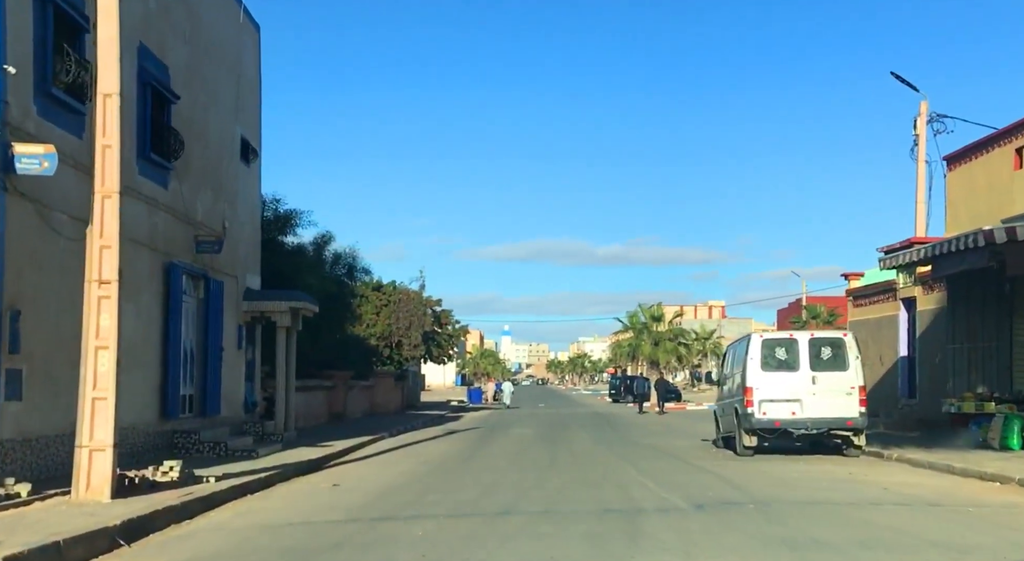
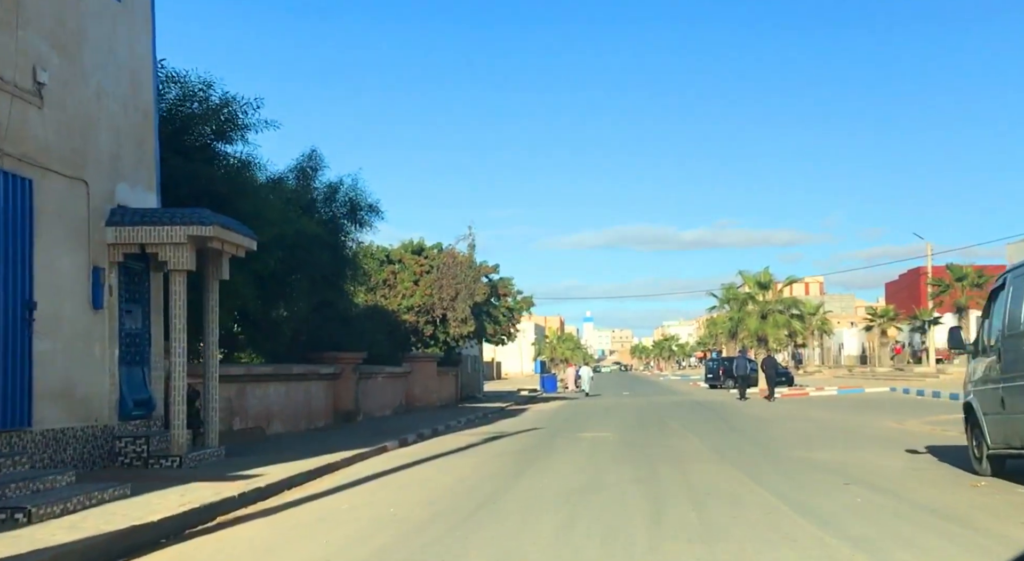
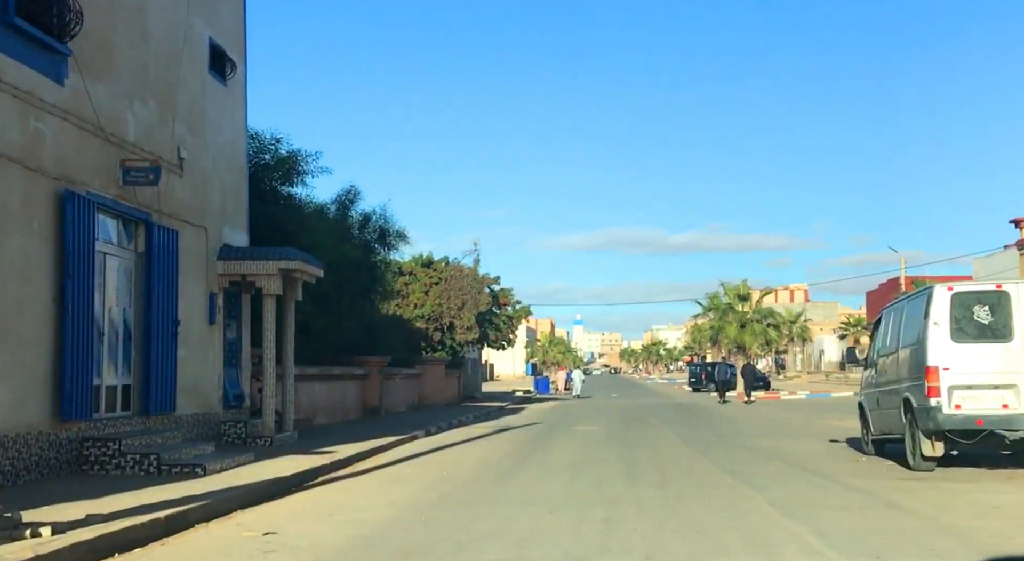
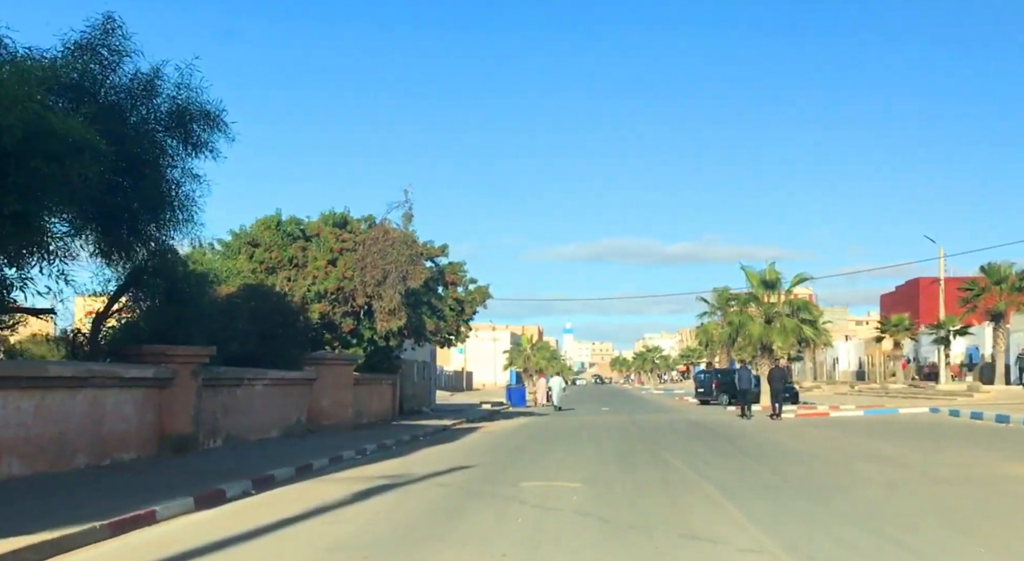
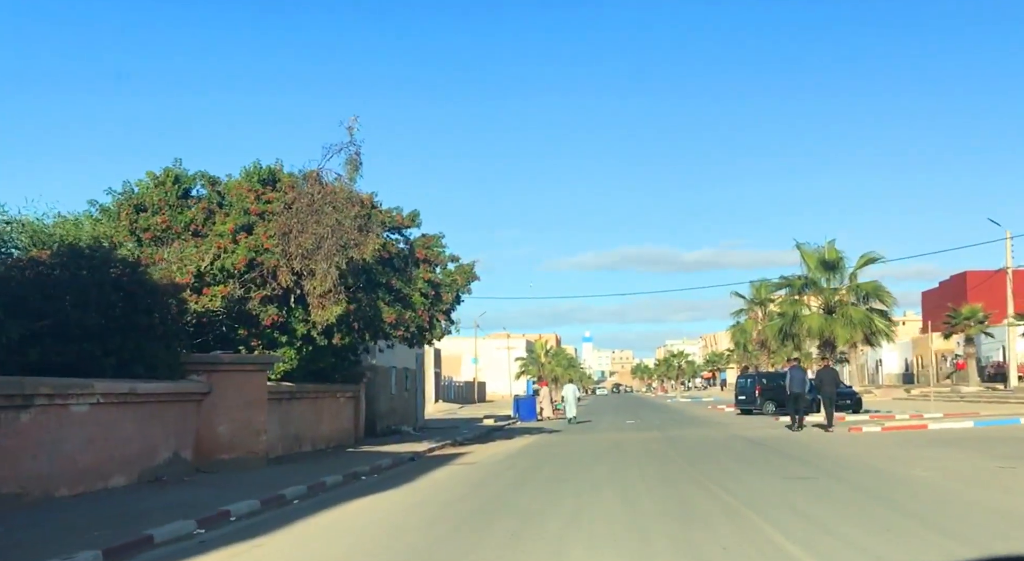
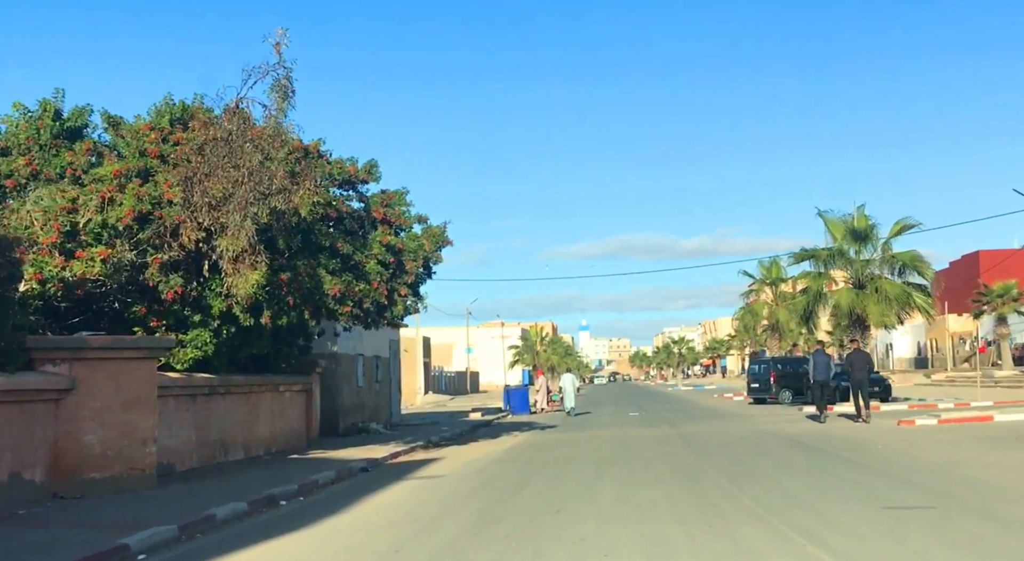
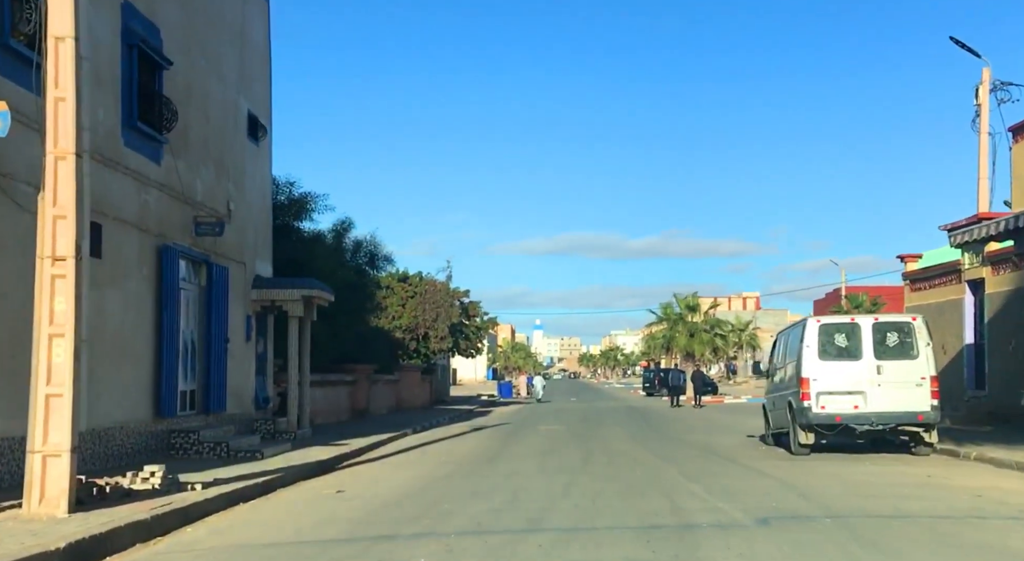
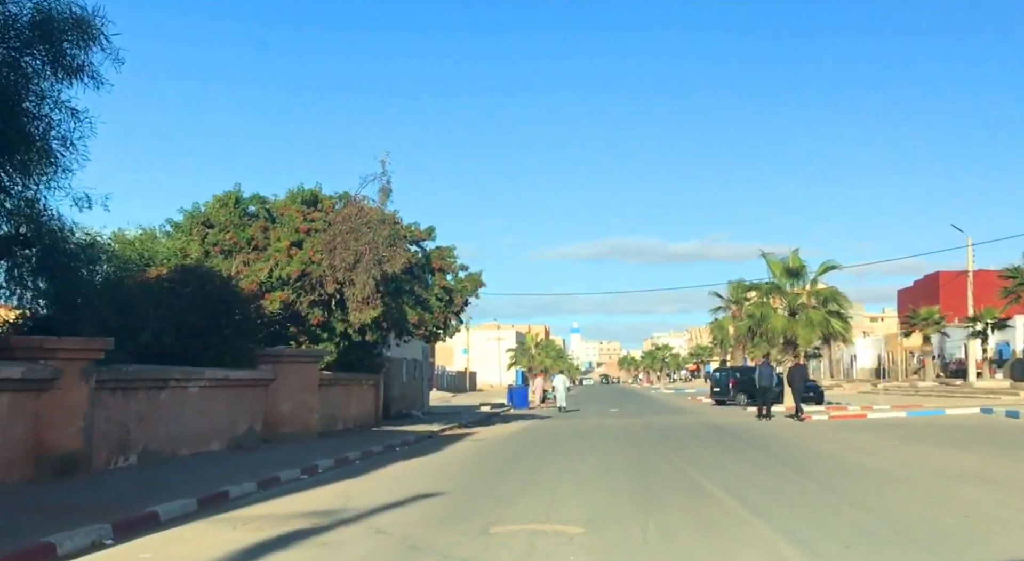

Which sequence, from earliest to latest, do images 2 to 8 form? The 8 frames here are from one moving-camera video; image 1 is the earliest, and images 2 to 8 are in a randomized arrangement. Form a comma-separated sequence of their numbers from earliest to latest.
7, 3, 2, 4, 8, 5, 6
